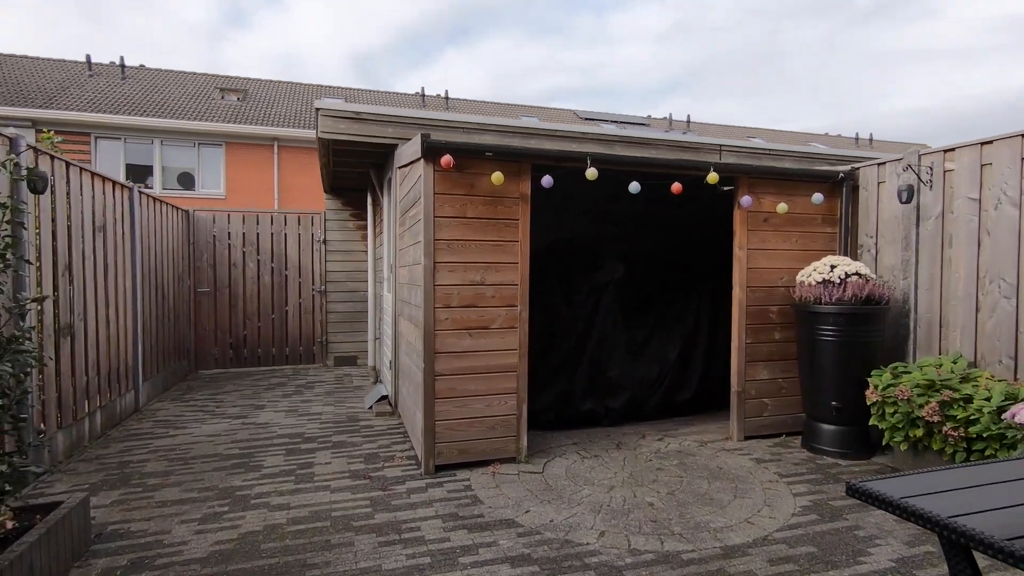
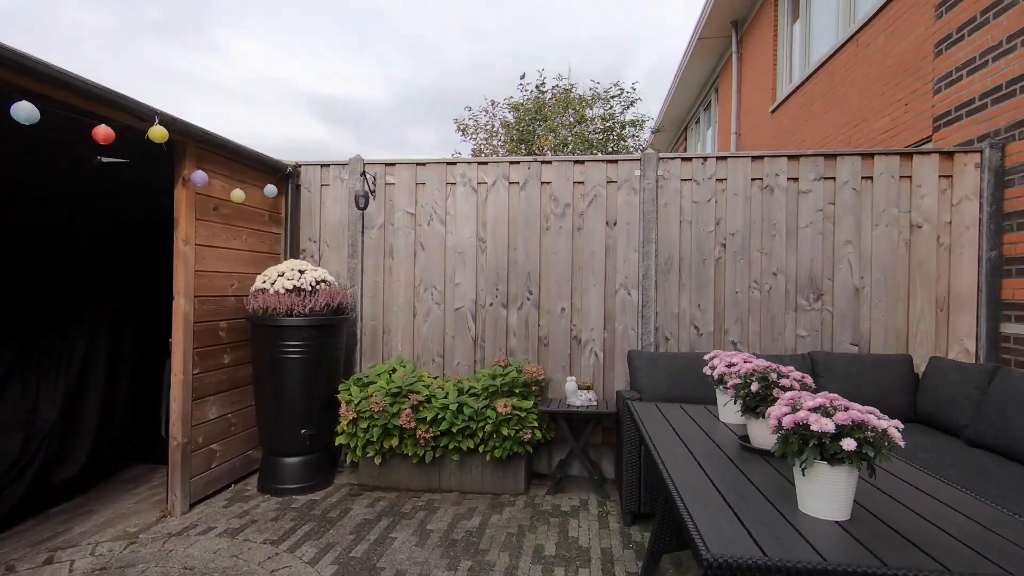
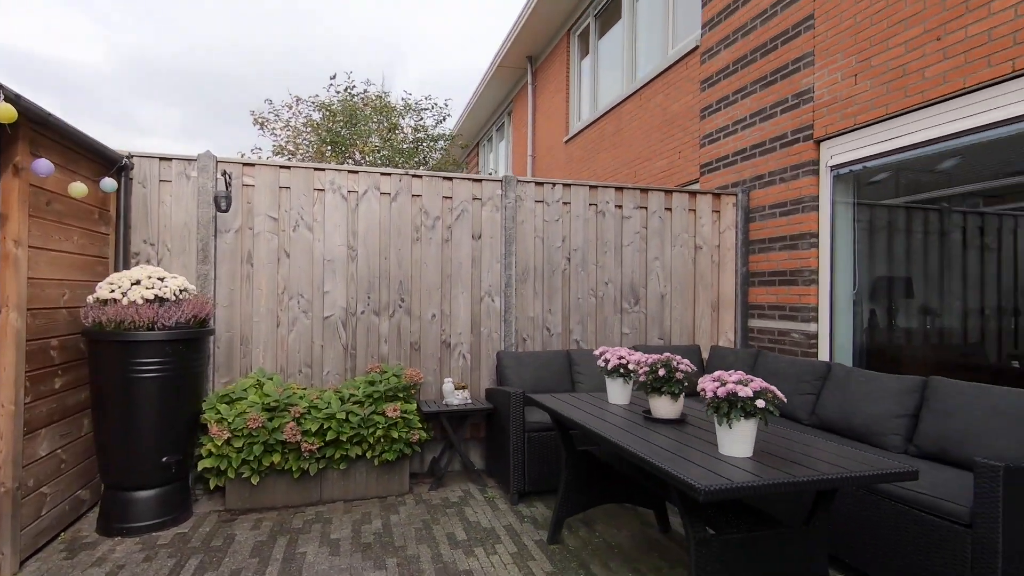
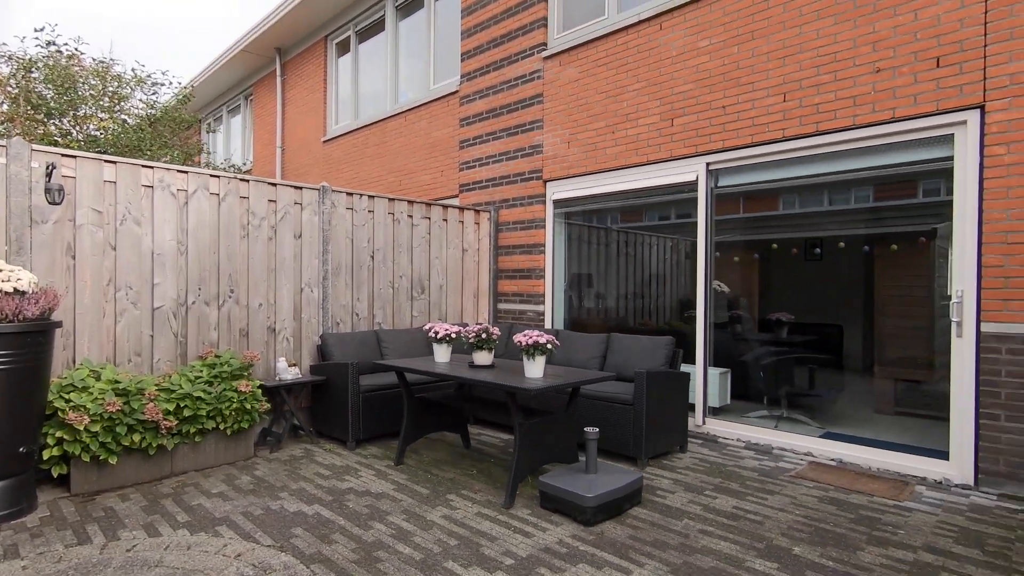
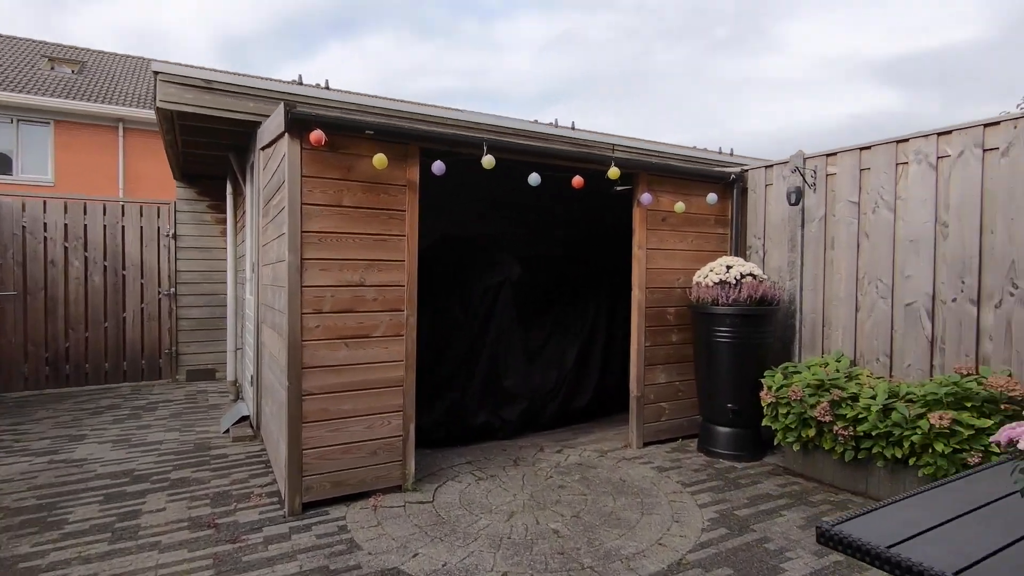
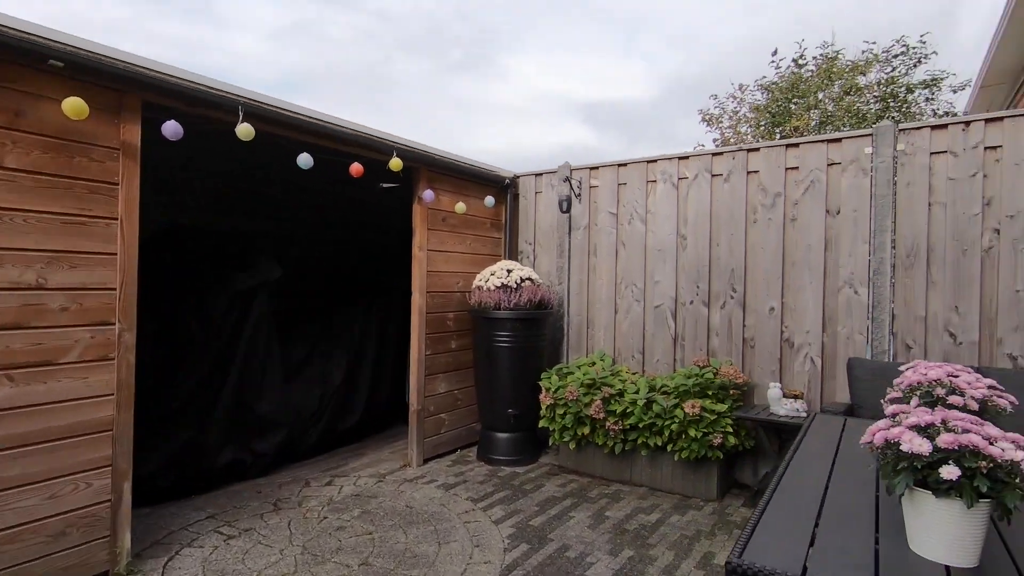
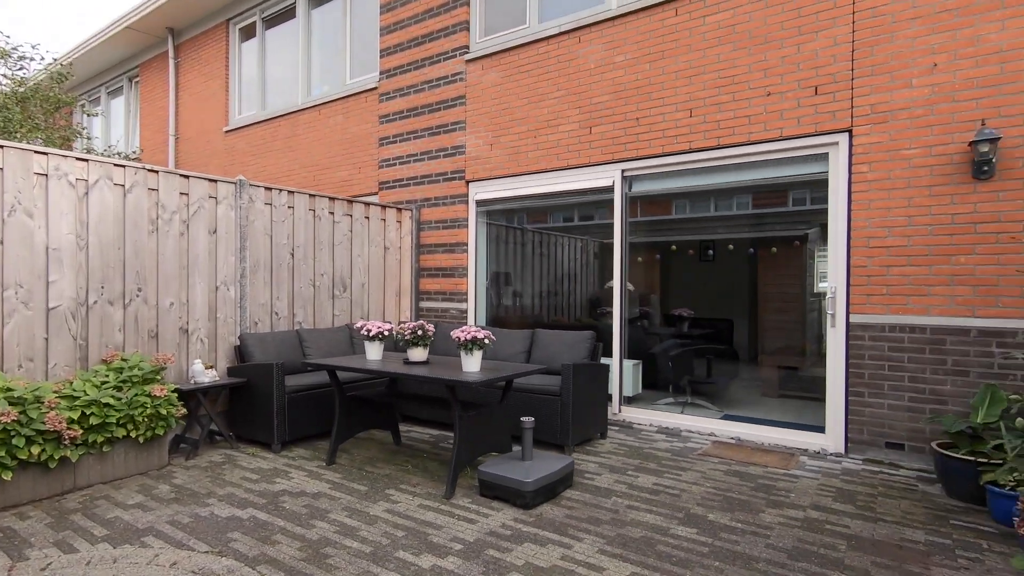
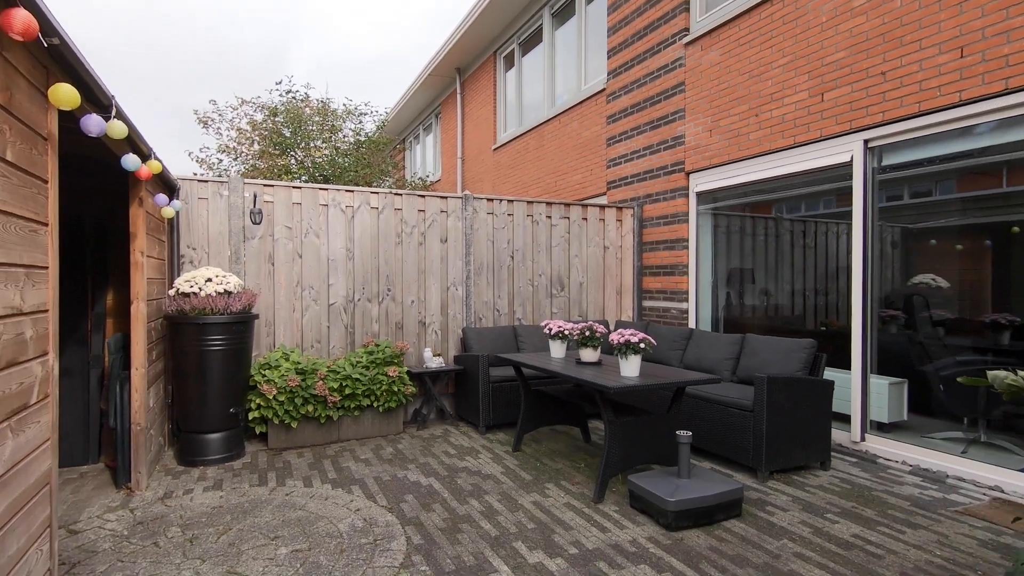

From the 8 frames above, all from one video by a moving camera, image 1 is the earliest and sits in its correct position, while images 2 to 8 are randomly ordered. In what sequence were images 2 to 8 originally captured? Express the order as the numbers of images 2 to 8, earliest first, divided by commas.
5, 6, 2, 3, 8, 4, 7
